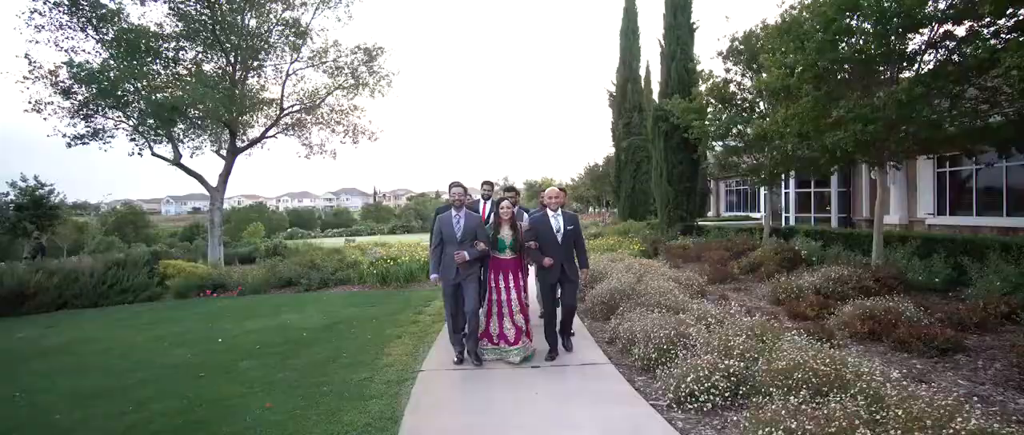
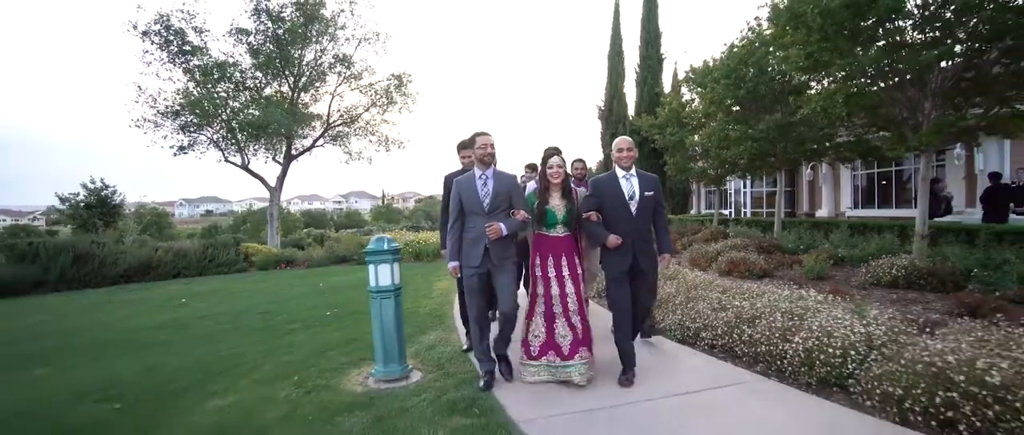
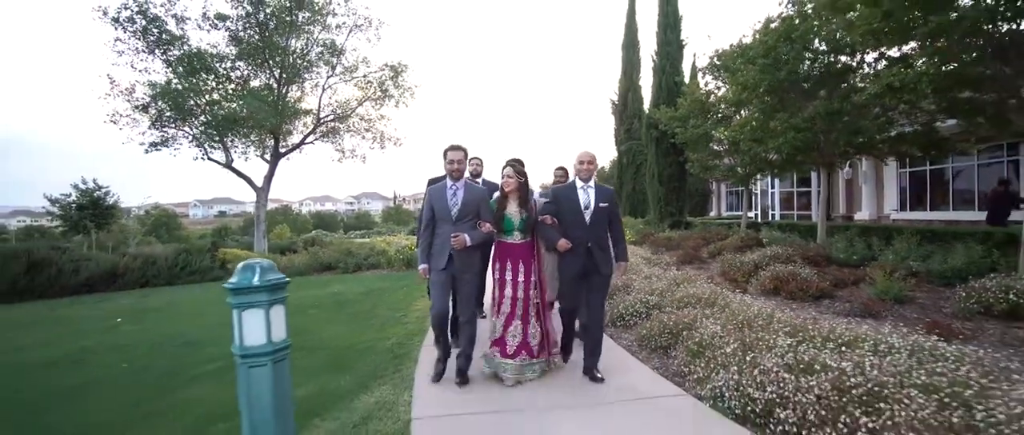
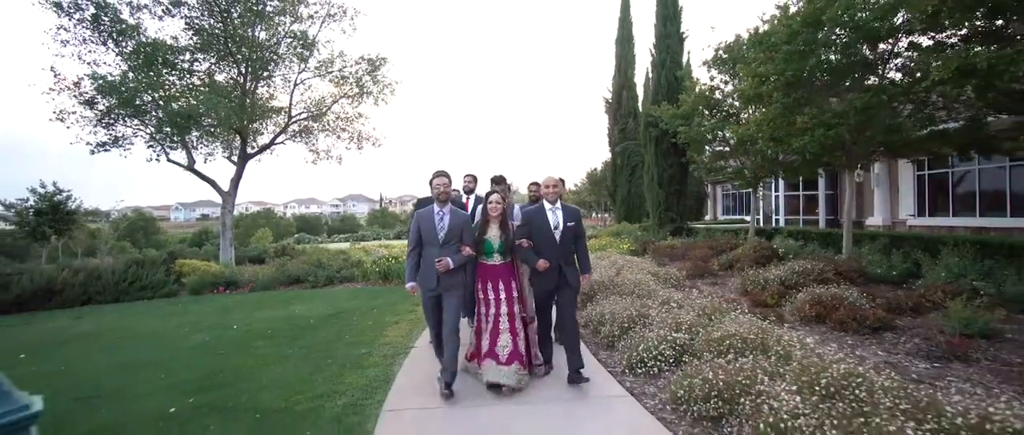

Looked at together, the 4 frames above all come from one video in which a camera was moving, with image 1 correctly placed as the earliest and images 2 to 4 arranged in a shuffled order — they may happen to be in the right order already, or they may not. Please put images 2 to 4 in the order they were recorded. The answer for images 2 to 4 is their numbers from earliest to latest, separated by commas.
4, 3, 2
